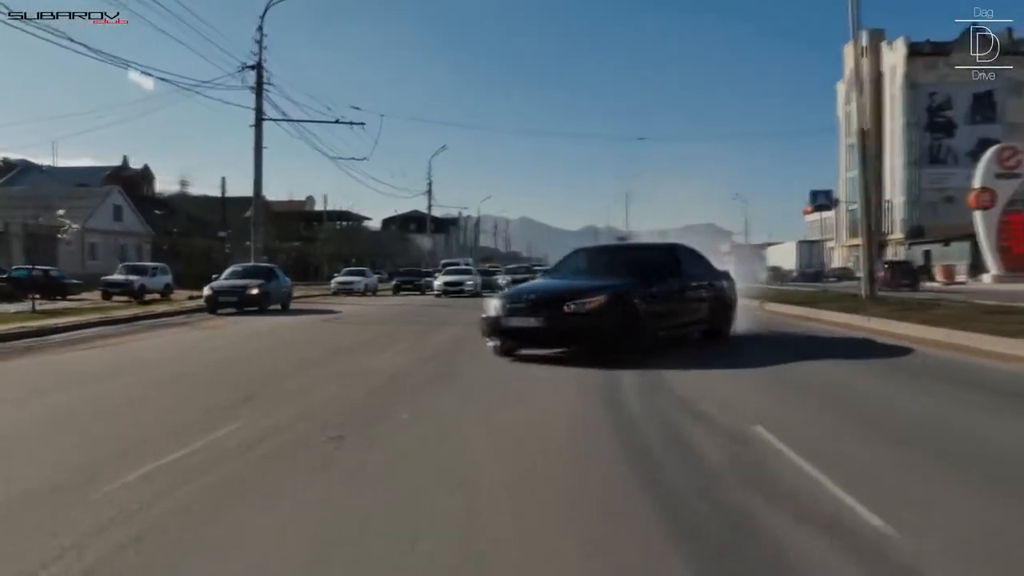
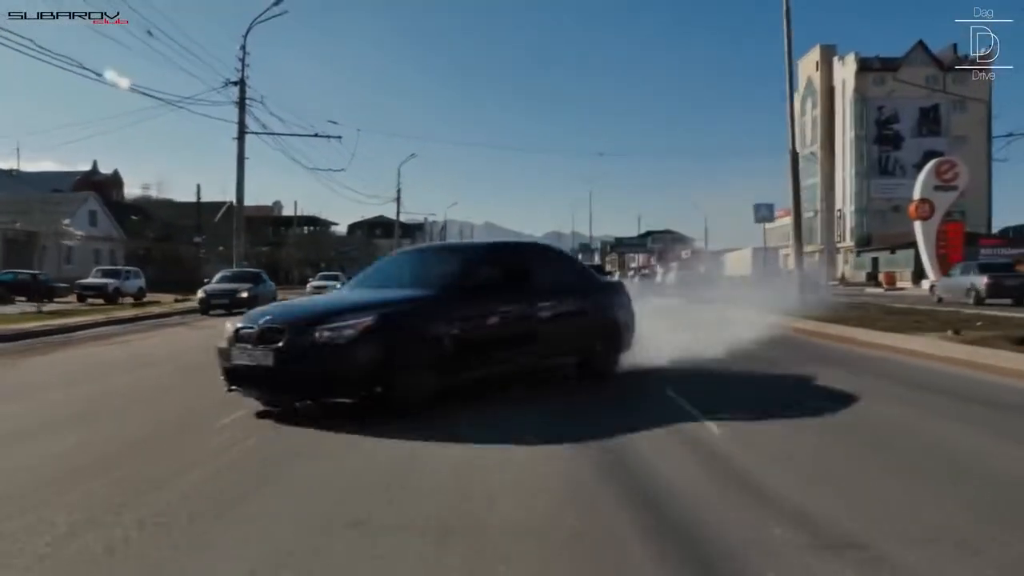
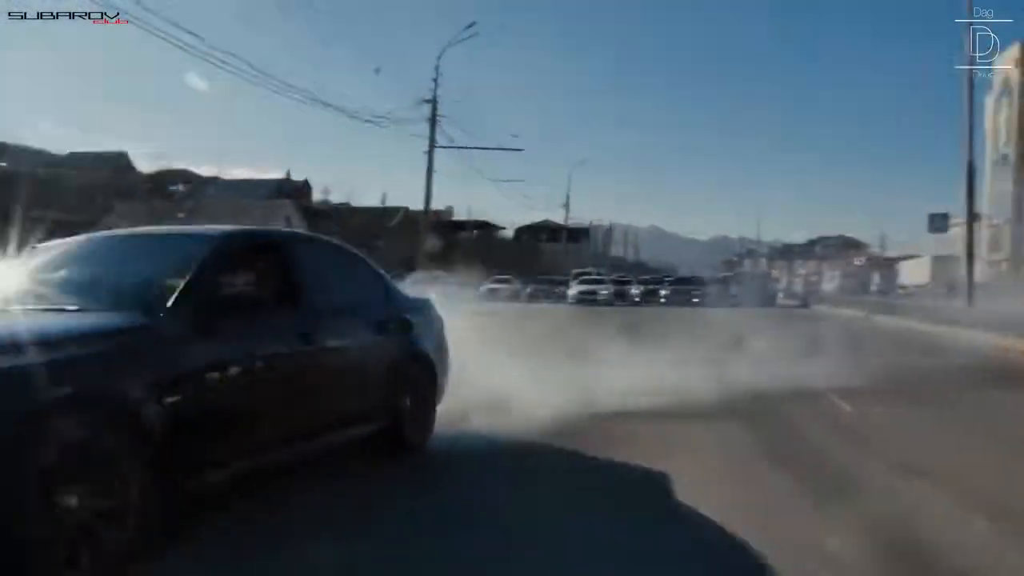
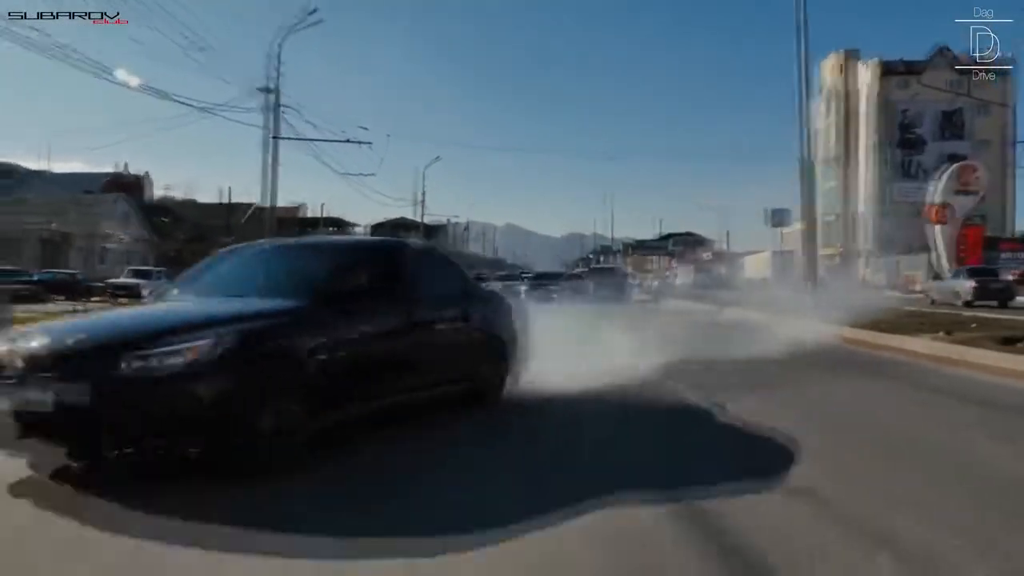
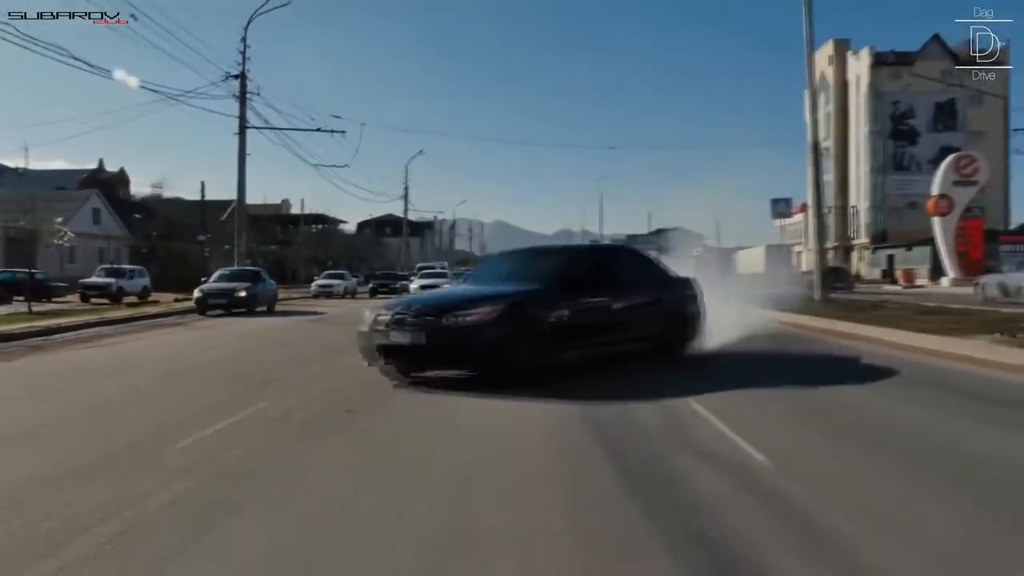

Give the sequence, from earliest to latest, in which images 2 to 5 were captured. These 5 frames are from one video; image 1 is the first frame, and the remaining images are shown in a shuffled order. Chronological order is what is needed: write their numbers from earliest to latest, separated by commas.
5, 2, 4, 3
